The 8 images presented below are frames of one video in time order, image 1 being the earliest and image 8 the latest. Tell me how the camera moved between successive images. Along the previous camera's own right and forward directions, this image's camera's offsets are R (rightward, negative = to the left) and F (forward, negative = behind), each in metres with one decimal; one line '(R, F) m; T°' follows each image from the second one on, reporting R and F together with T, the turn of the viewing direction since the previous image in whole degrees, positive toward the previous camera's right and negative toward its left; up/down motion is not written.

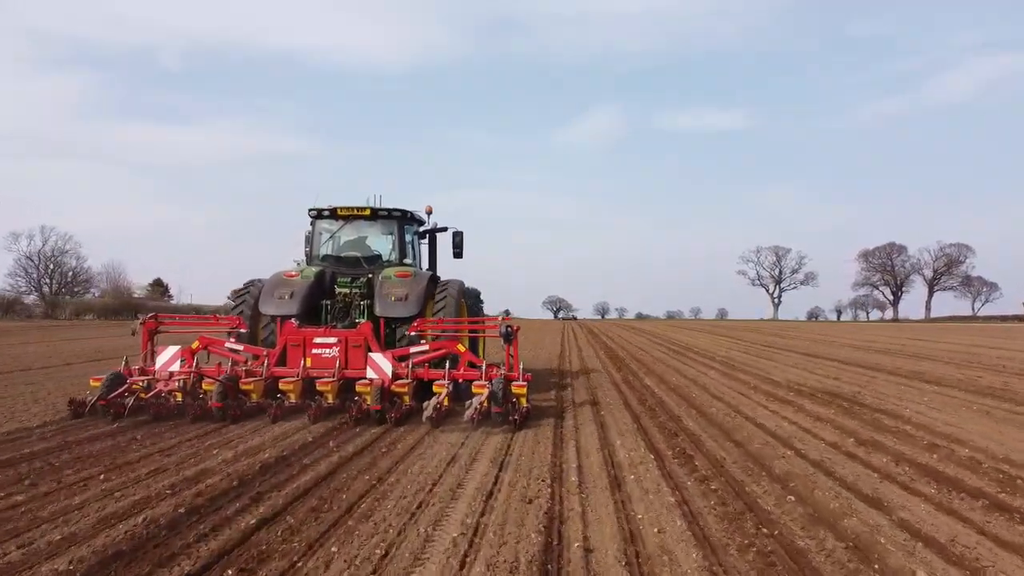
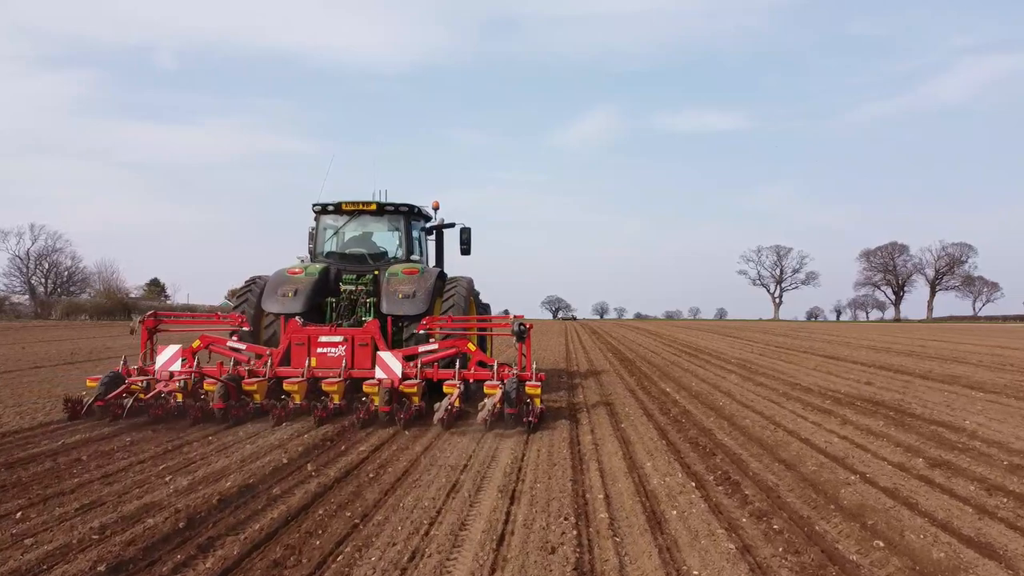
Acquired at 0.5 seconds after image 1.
(-0.2, +0.3) m; 0°
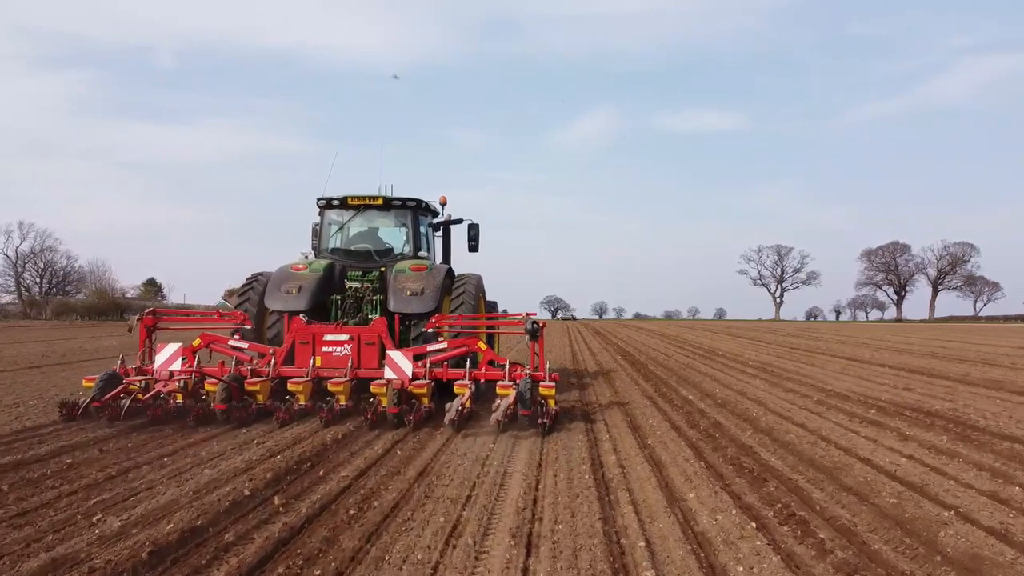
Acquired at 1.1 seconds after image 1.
(-0.2, +0.3) m; 0°
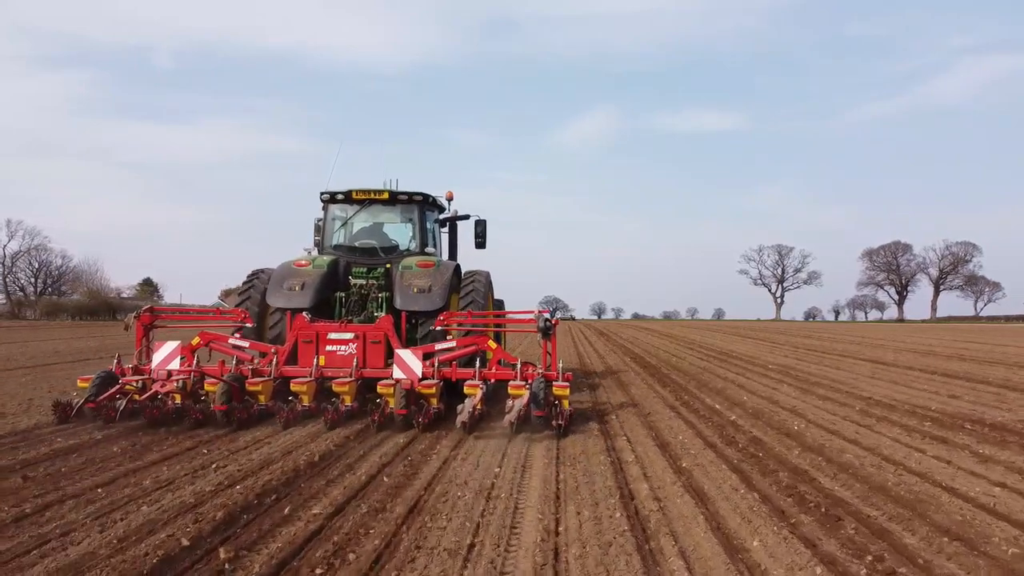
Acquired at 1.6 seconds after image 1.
(-0.1, +0.3) m; 0°
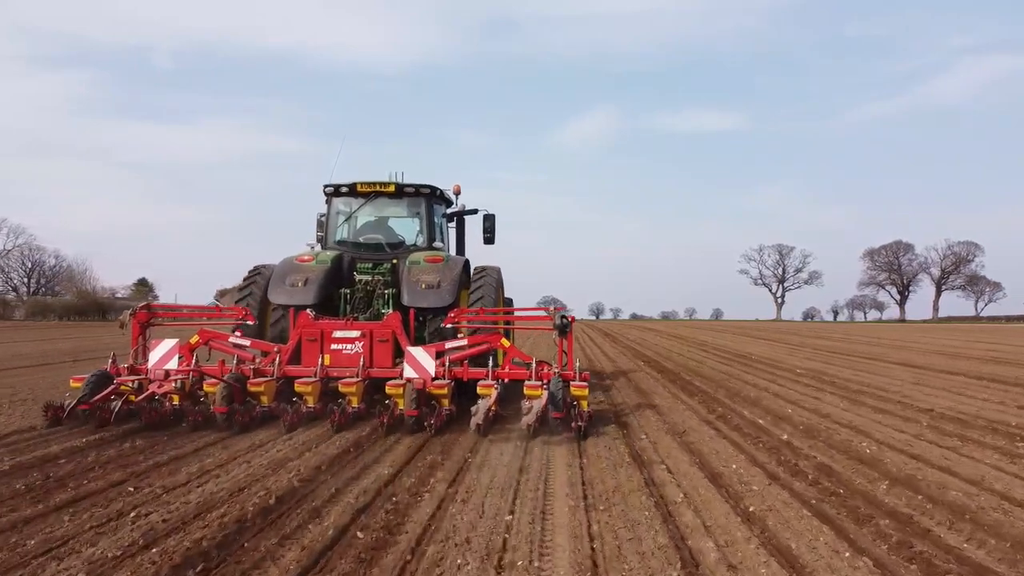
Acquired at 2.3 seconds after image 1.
(-0.2, +0.4) m; 0°
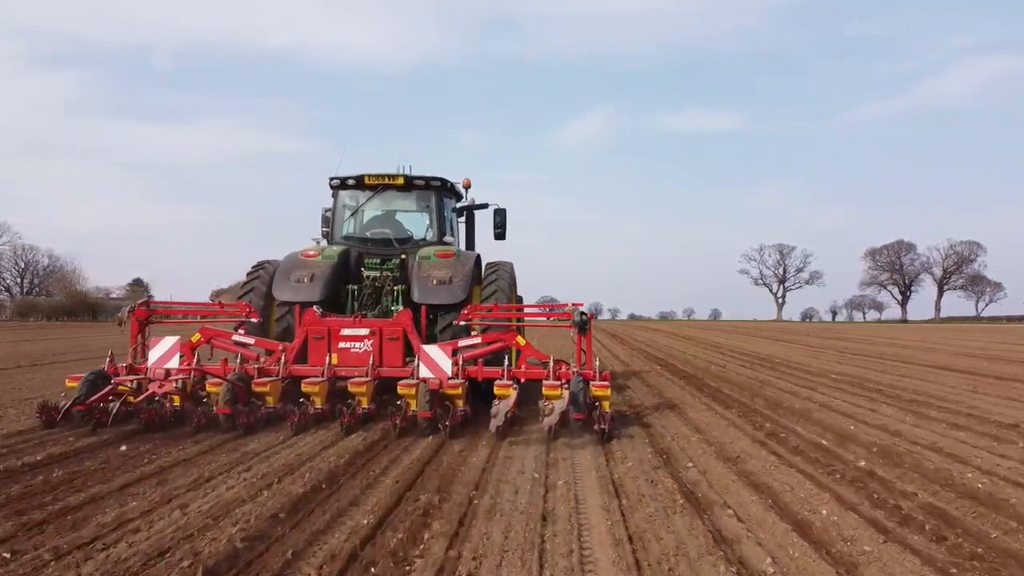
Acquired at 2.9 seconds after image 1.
(-0.2, +0.3) m; 0°
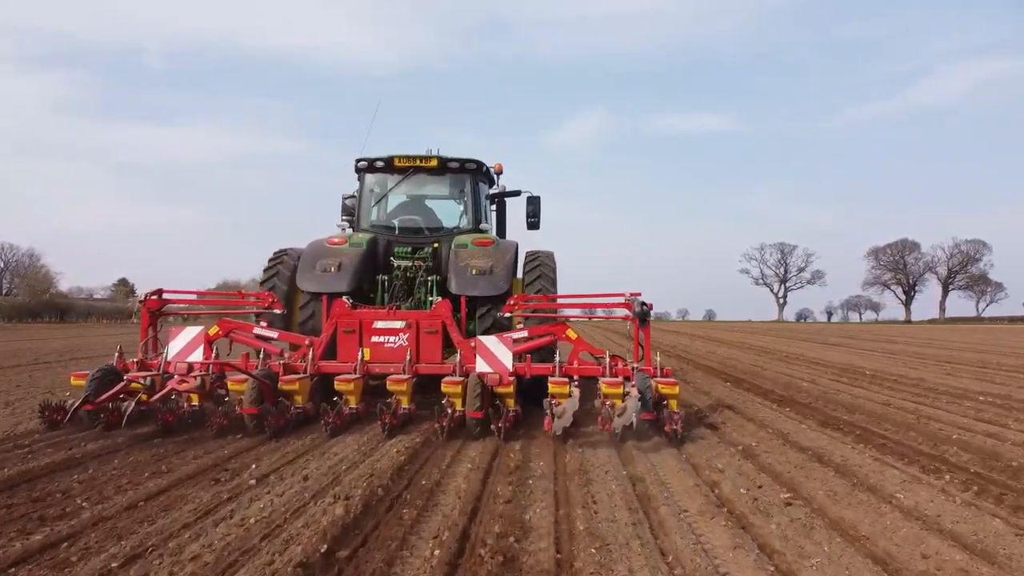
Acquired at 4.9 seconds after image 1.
(-0.5, +0.6) m; 0°
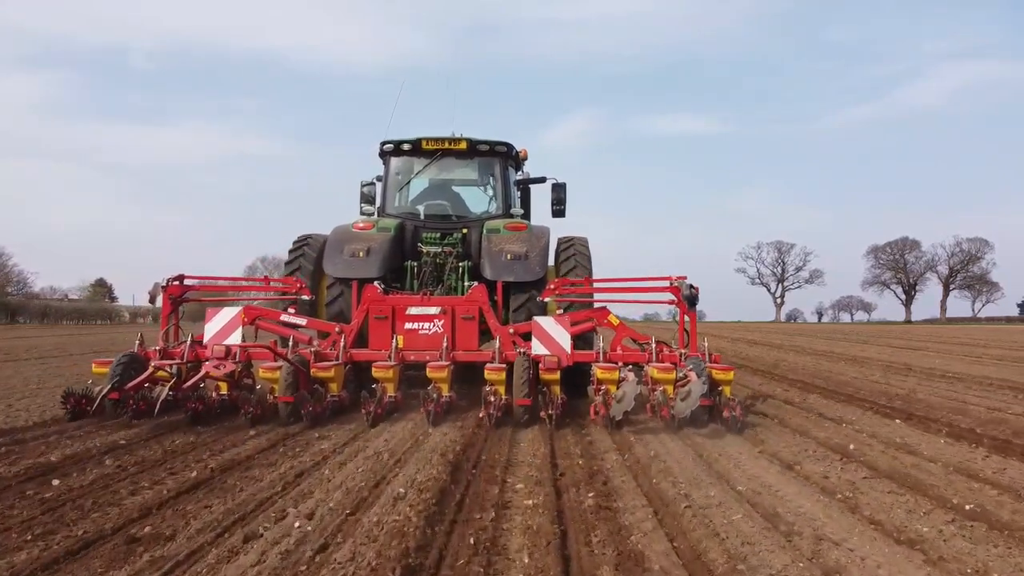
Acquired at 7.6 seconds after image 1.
(-0.4, +0.3) m; 0°
